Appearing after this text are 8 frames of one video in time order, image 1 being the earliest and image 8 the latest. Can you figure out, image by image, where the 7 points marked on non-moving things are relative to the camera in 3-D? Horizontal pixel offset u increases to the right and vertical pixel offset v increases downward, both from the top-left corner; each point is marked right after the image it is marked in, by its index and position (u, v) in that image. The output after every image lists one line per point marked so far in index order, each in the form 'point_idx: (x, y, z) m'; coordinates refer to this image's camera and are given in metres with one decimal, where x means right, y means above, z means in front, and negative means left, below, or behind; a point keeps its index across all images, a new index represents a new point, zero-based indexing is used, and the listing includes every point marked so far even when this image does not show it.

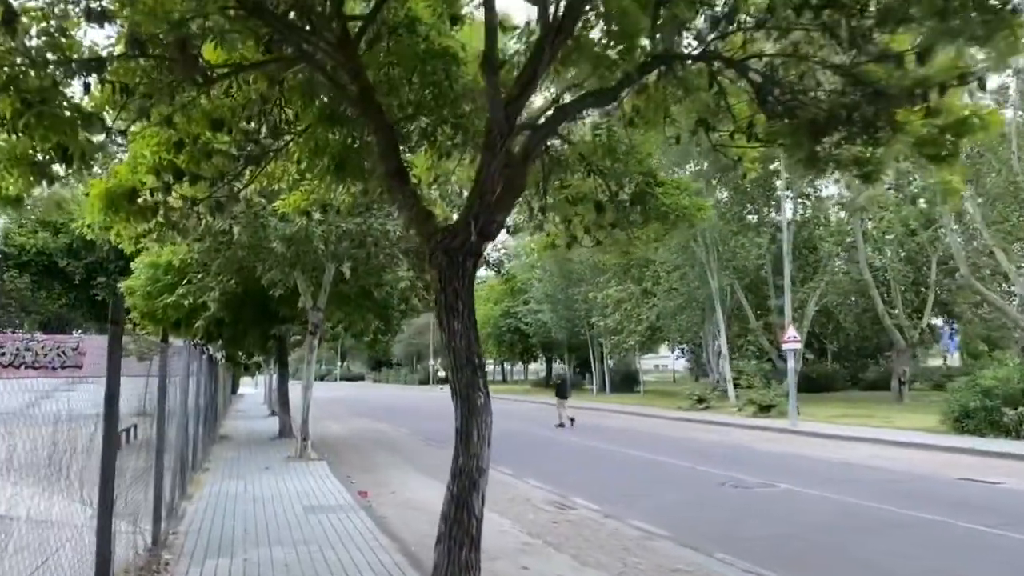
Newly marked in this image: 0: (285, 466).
0: (-4.7, -3.7, +16.6) m
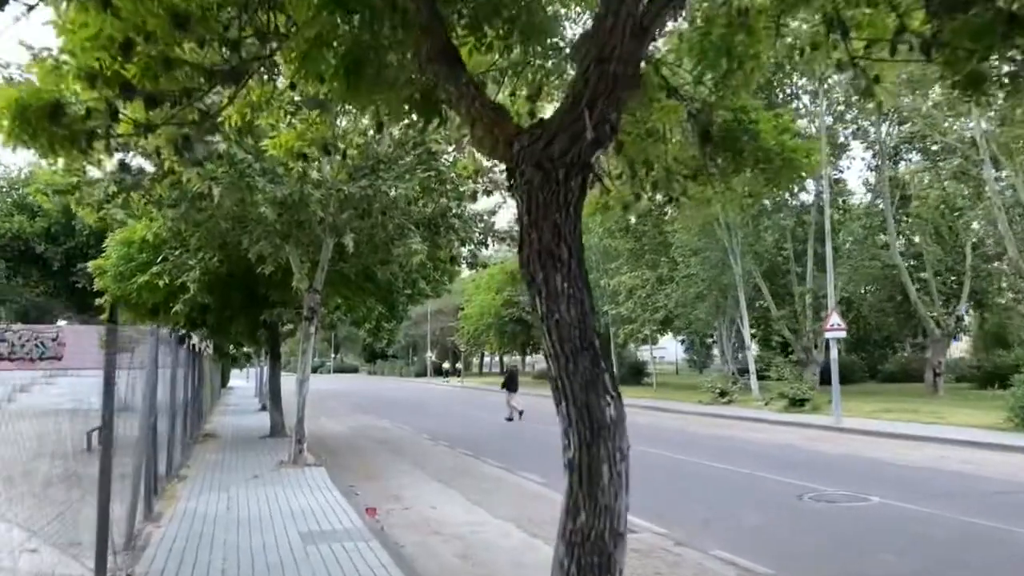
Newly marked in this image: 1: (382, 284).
0: (-4.2, -3.3, +14.2) m
1: (-3.1, +0.1, +18.6) m
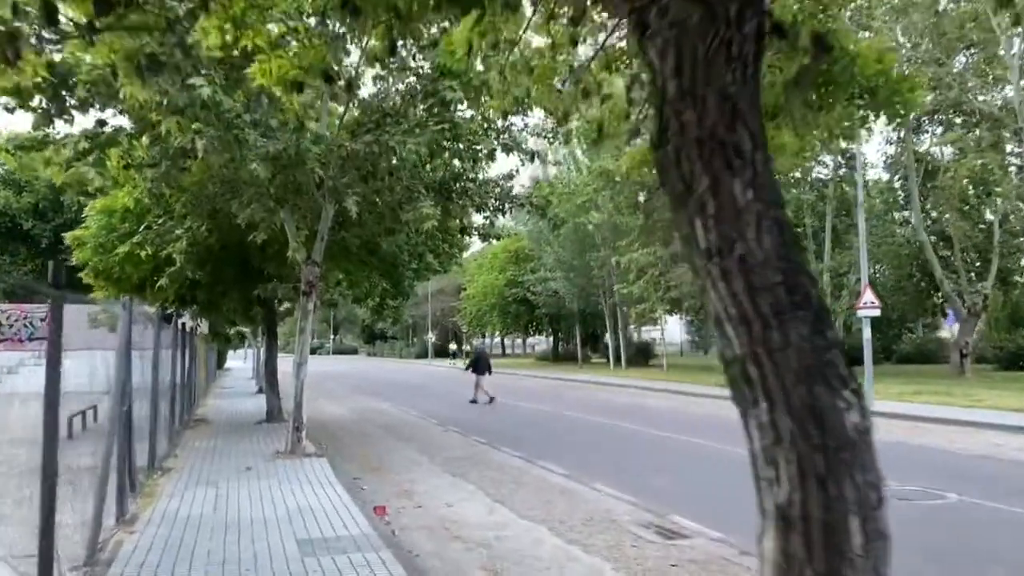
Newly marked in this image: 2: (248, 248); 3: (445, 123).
0: (-3.8, -2.8, +12.8) m
1: (-2.7, +0.7, +17.1) m
2: (-5.6, +0.9, +17.0) m
3: (-1.0, +2.5, +12.1) m
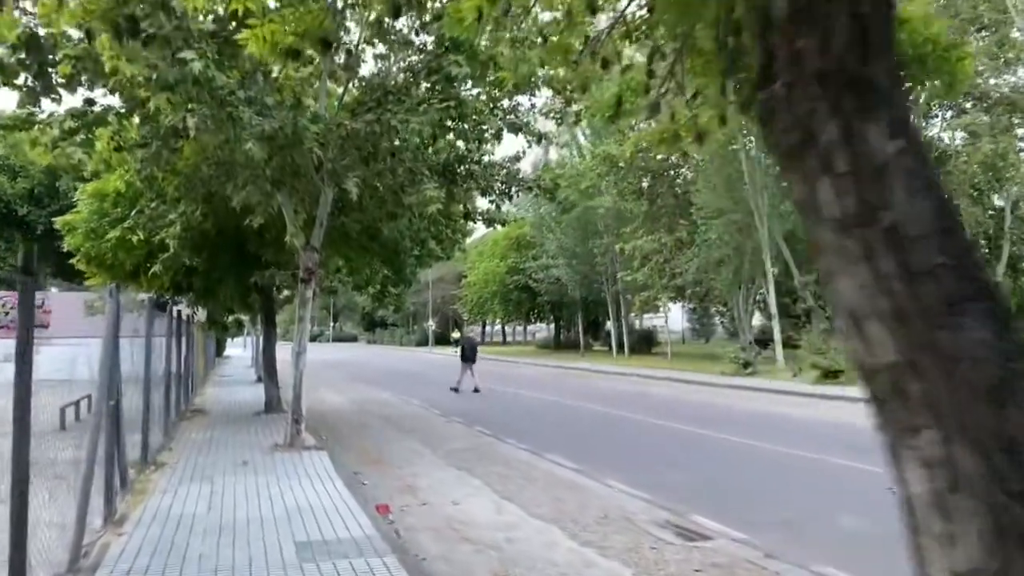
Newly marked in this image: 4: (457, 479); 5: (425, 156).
0: (-3.7, -2.6, +12.3) m
1: (-2.6, +0.9, +16.6) m
2: (-5.5, +1.1, +16.5) m
3: (-0.9, +2.7, +11.5) m
4: (-0.8, -2.8, +11.6) m
5: (-1.4, +2.0, +12.5) m
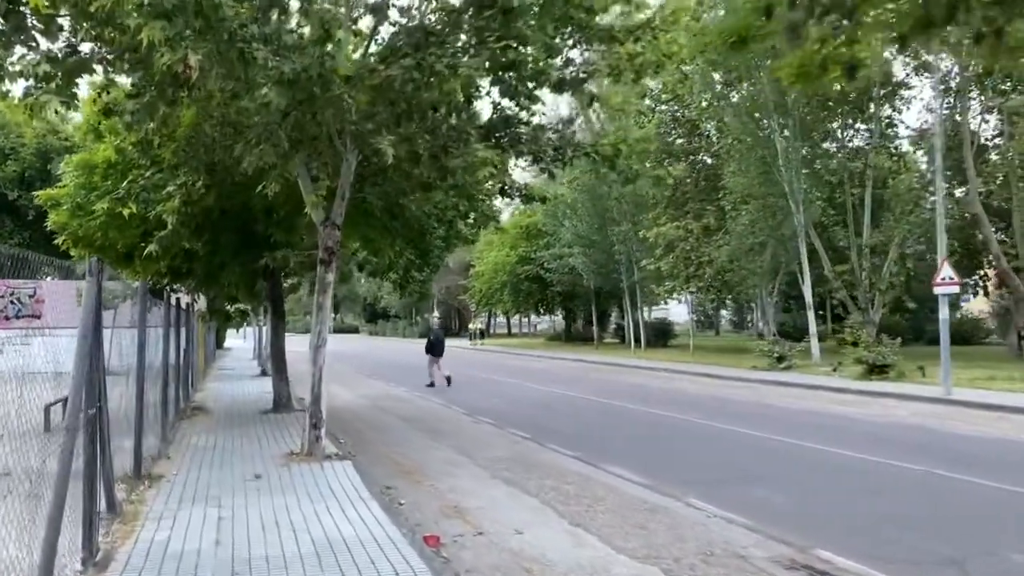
0: (-3.0, -2.4, +10.4) m
1: (-1.9, +1.2, +14.7) m
2: (-4.7, +1.4, +14.6) m
3: (-0.1, +2.9, +9.6) m
4: (0.0, -2.5, +9.7) m
5: (-0.6, +2.3, +10.6) m
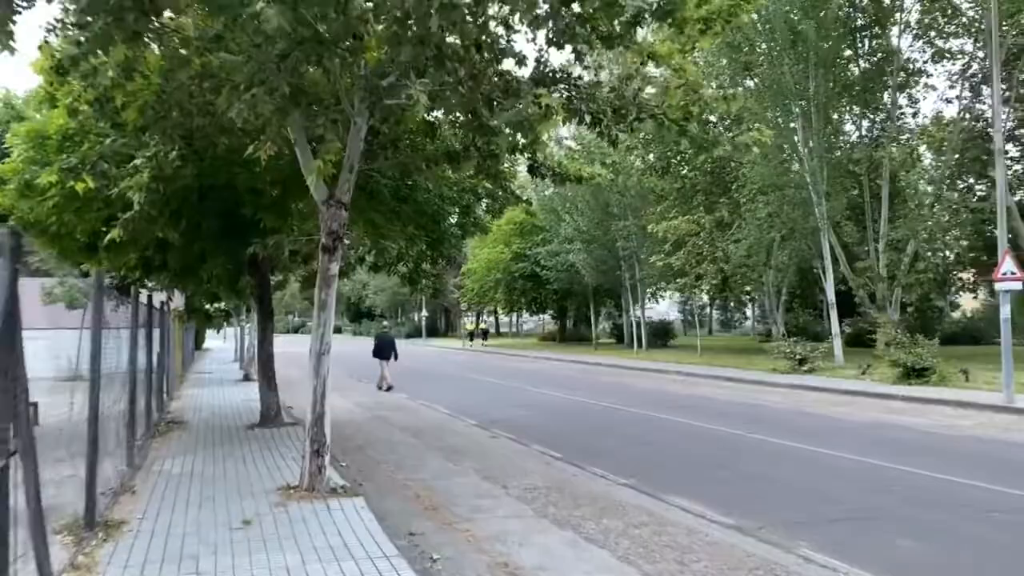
0: (-2.4, -2.3, +8.2) m
1: (-1.4, +1.3, +12.5) m
2: (-4.3, +1.5, +12.4) m
3: (+0.5, +3.0, +7.5) m
4: (+0.6, -2.5, +7.6) m
5: (0.0, +2.4, +8.4) m
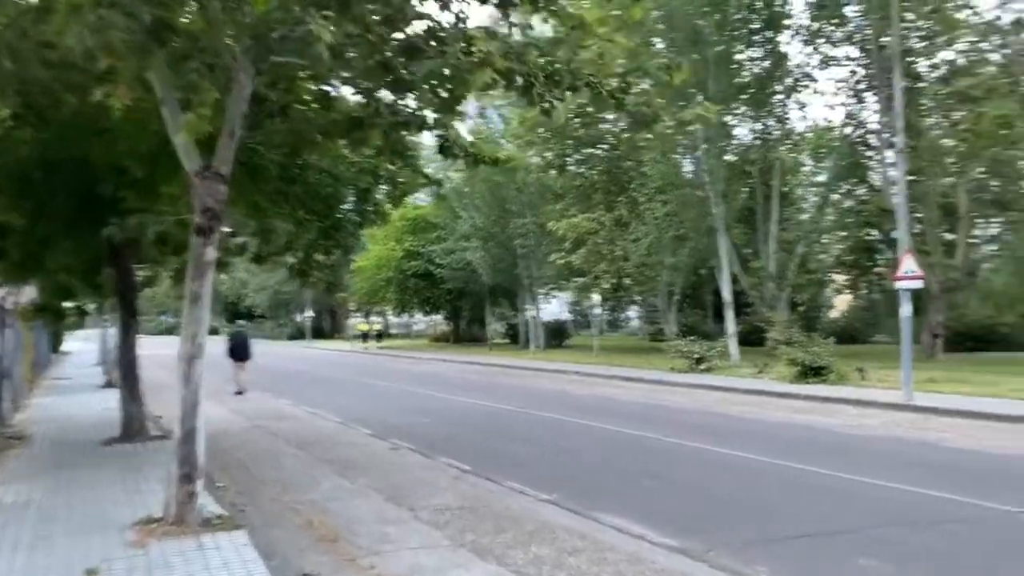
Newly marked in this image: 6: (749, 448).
0: (-3.1, -2.2, +6.6) m
1: (-2.7, +1.4, +11.0) m
2: (-5.5, +1.6, +10.4) m
3: (-0.1, +3.1, +6.2) m
4: (-0.1, -2.4, +6.4) m
5: (-0.7, +2.4, +7.1) m
6: (+4.1, -2.8, +13.9) m
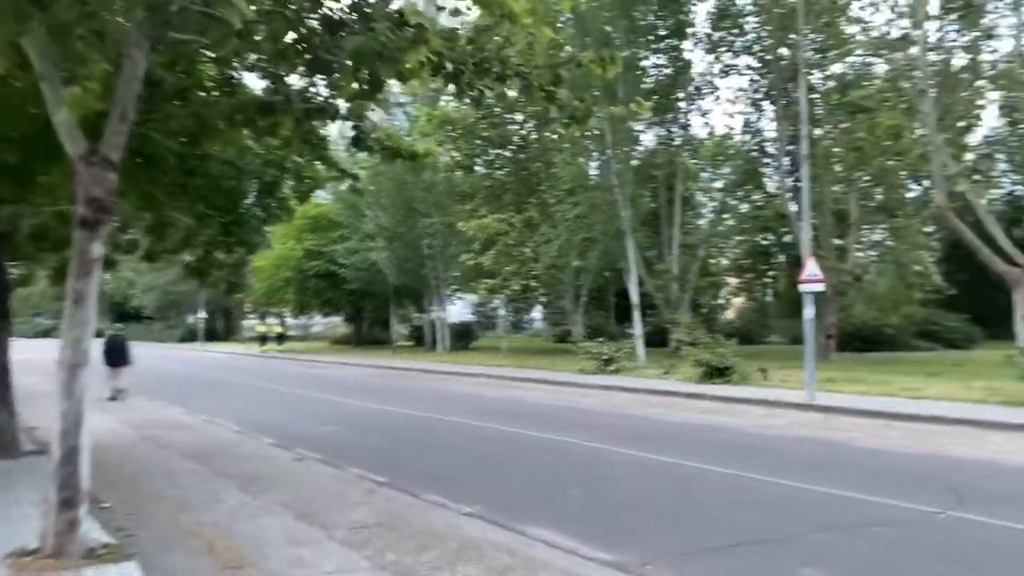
0: (-3.6, -2.2, +5.7) m
1: (-3.7, +1.4, +10.1) m
2: (-6.4, +1.6, +9.2) m
3: (-0.6, +3.1, +5.7) m
4: (-0.6, -2.4, +5.8) m
5: (-1.3, +2.4, +6.5) m
6: (+2.7, -2.8, +13.8) m
